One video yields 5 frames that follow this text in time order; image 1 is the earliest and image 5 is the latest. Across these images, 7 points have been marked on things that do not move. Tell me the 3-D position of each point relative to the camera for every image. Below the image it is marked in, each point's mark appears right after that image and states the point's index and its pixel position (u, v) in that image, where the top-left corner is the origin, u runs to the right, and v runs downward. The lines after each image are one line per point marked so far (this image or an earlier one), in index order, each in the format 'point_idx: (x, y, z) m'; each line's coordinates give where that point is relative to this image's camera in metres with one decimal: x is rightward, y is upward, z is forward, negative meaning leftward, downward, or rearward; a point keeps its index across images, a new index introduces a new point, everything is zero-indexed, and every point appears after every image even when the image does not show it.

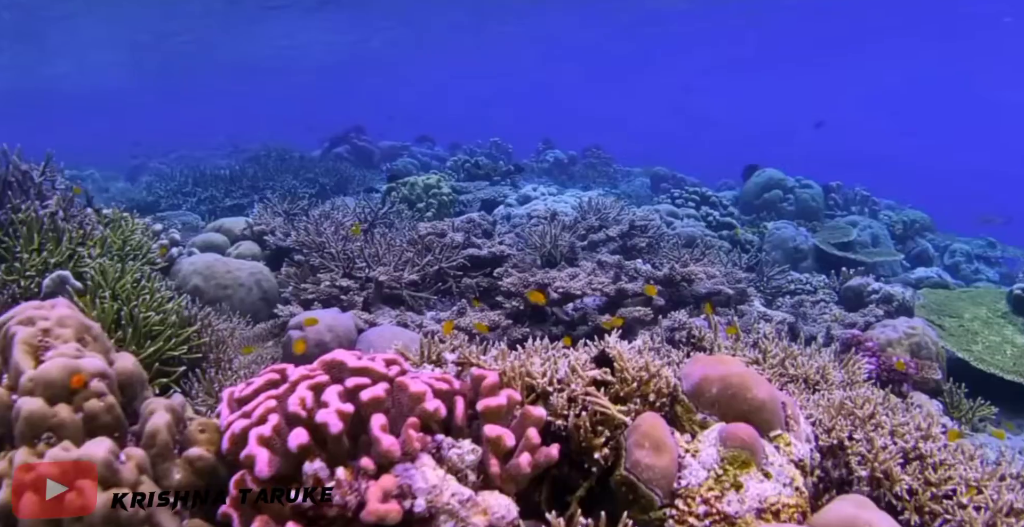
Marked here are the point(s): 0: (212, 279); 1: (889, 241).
0: (-3.2, -0.2, +7.2) m
1: (+8.0, +0.4, +14.2) m
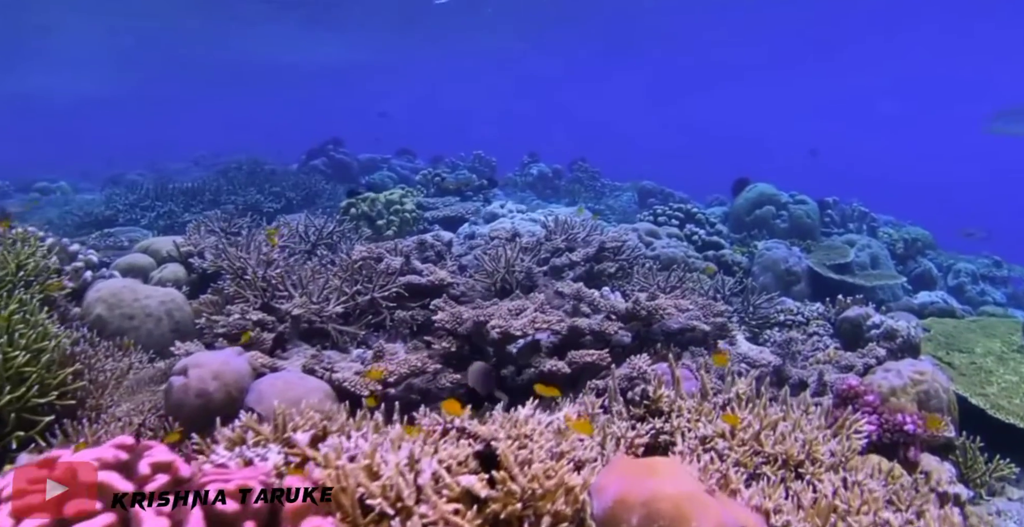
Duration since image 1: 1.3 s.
0: (-3.7, -0.4, +6.3) m
1: (+7.5, 0.0, +13.3) m
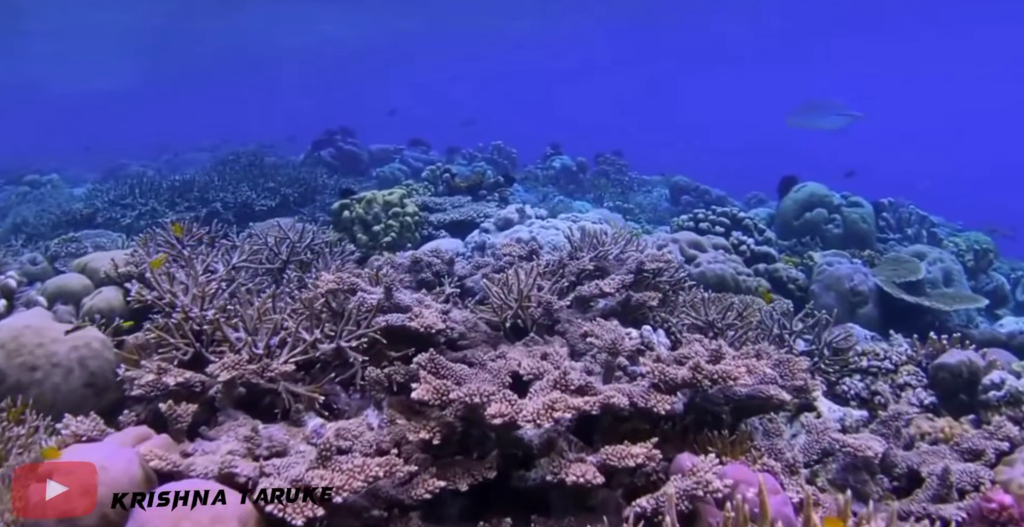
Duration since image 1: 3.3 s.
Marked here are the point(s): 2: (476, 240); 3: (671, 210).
0: (-3.7, -0.7, +4.9) m
1: (+7.8, -0.2, +11.5) m
2: (-0.5, +0.3, +8.6) m
3: (+4.3, +1.4, +18.1) m
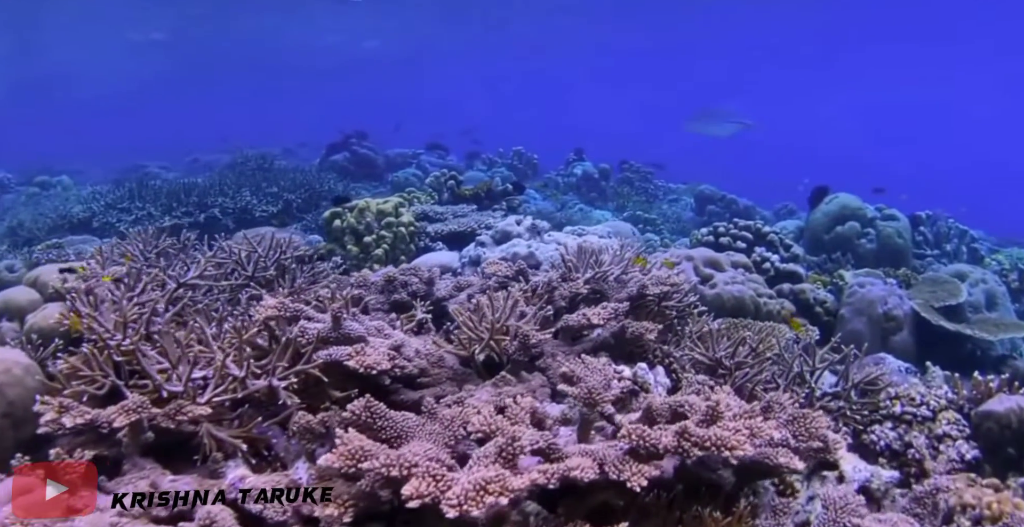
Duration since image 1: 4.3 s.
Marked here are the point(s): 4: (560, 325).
0: (-3.9, -0.8, +4.4) m
1: (+7.9, -0.6, +10.5) m
2: (-0.5, +0.1, +7.9) m
3: (+4.7, +1.1, +17.2) m
4: (+0.4, -0.5, +5.1) m
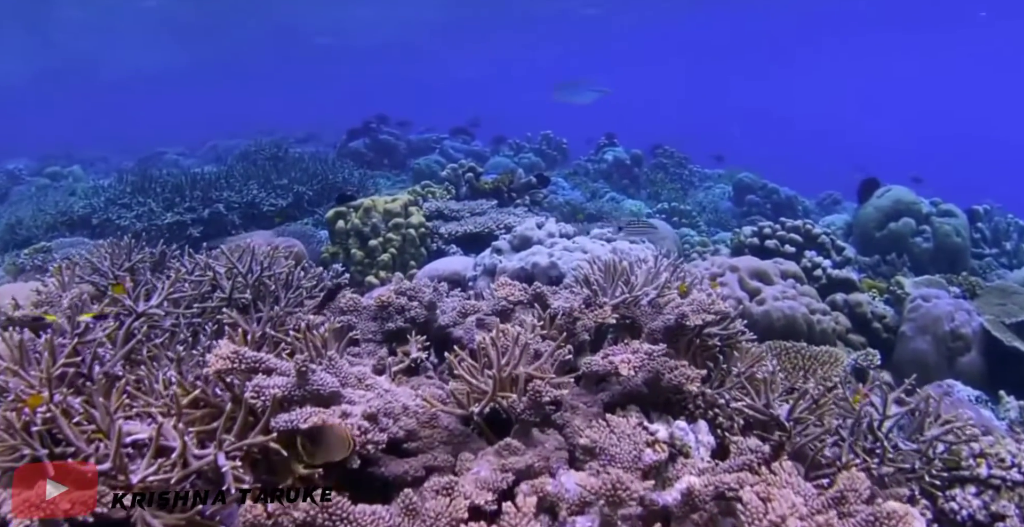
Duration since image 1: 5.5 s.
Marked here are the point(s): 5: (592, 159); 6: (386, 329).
0: (-3.8, -1.0, +3.7) m
1: (+8.2, -0.7, +9.3) m
2: (-0.3, 0.0, +7.1) m
3: (+5.3, +1.2, +16.1) m
4: (+0.4, -0.7, +4.2) m
5: (+2.4, +3.1, +19.9) m
6: (-0.9, -0.5, +4.9) m
